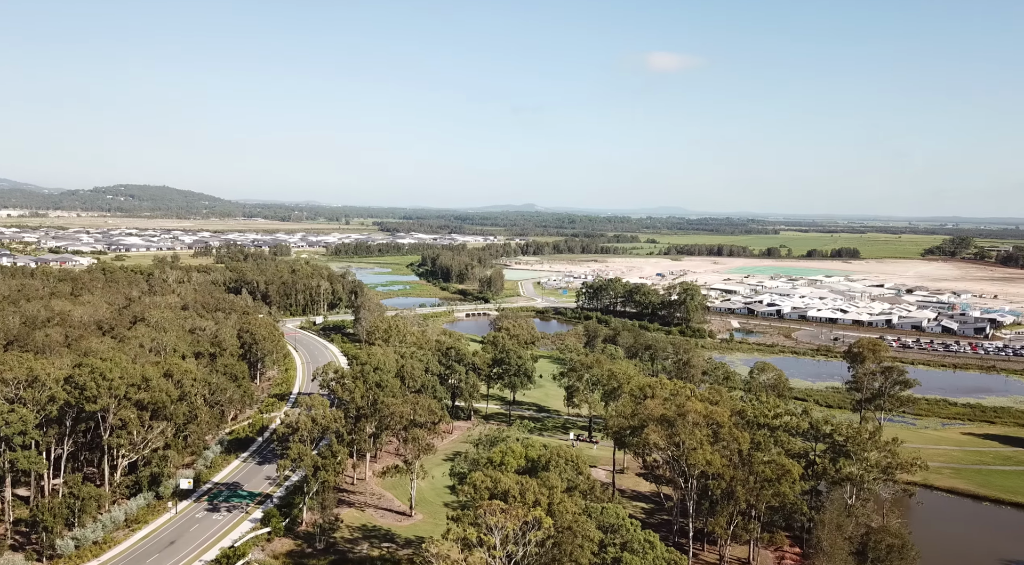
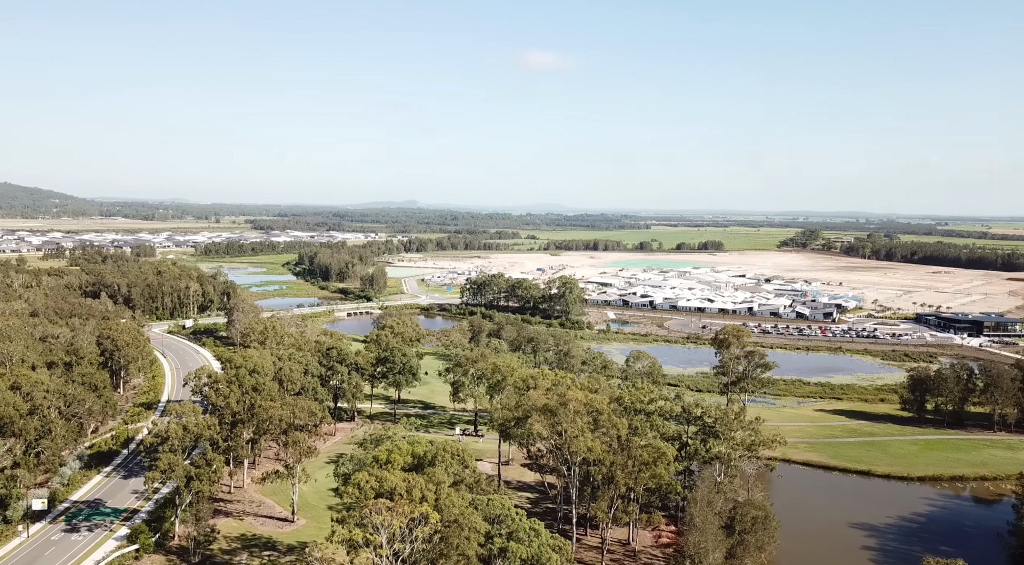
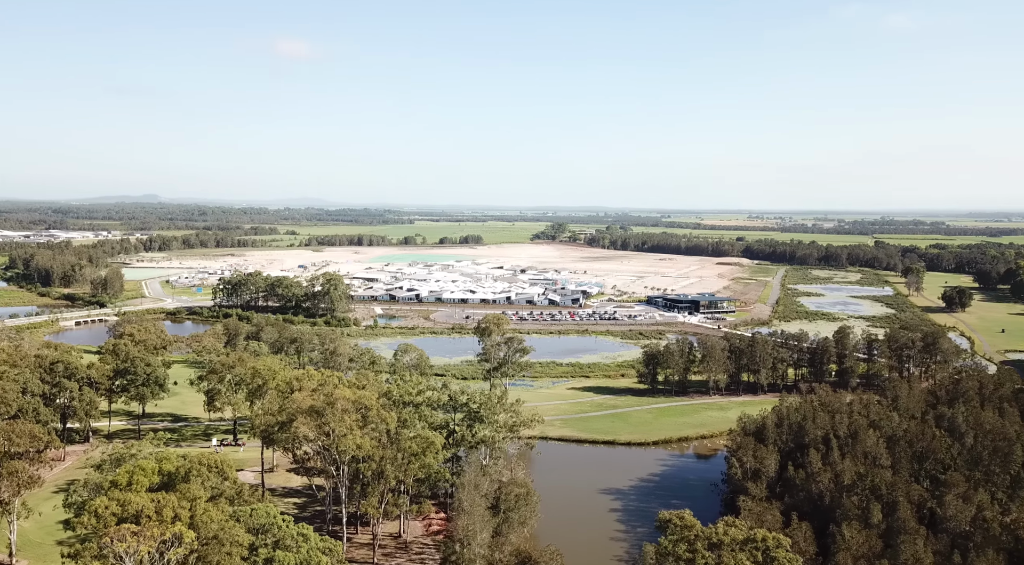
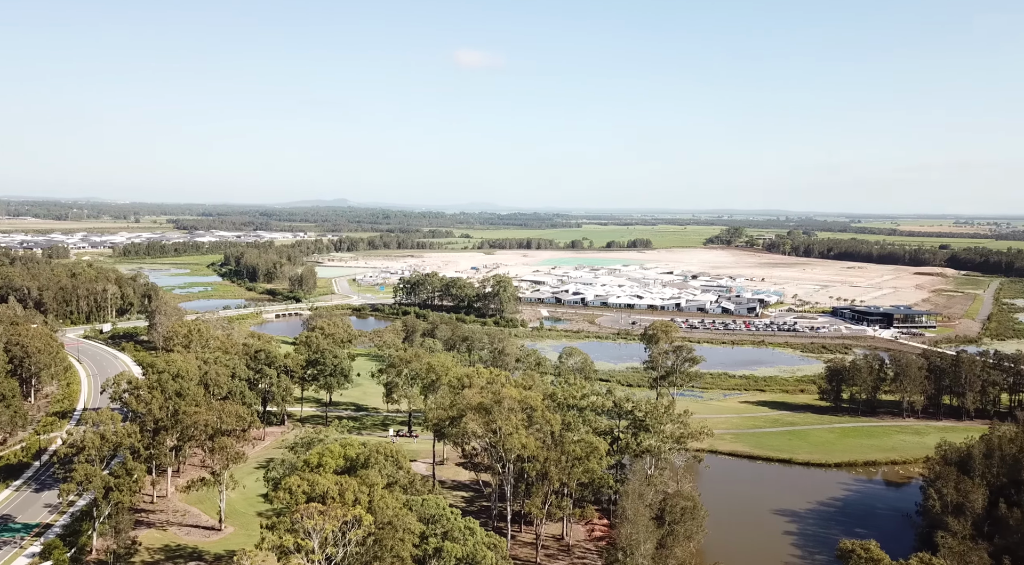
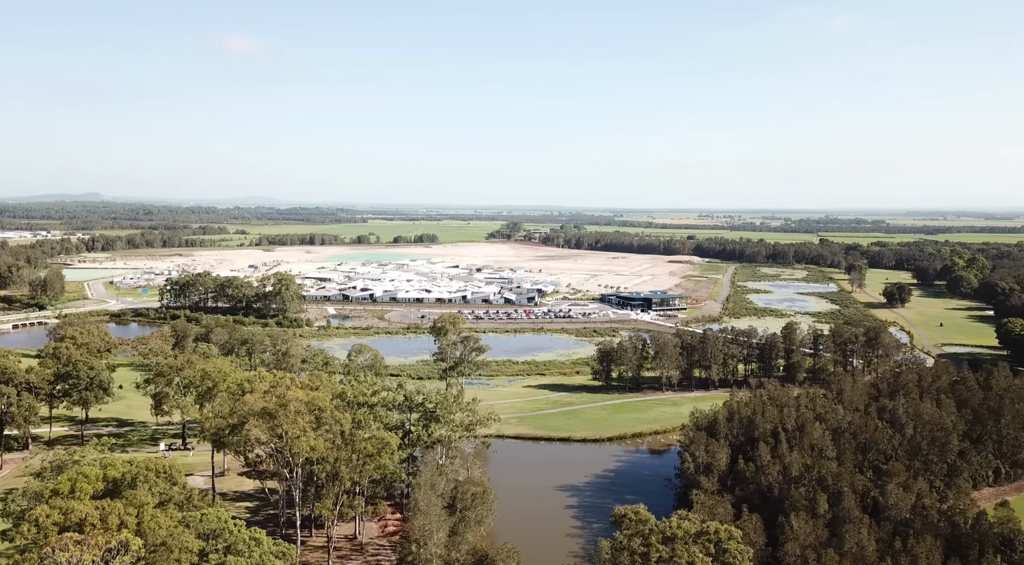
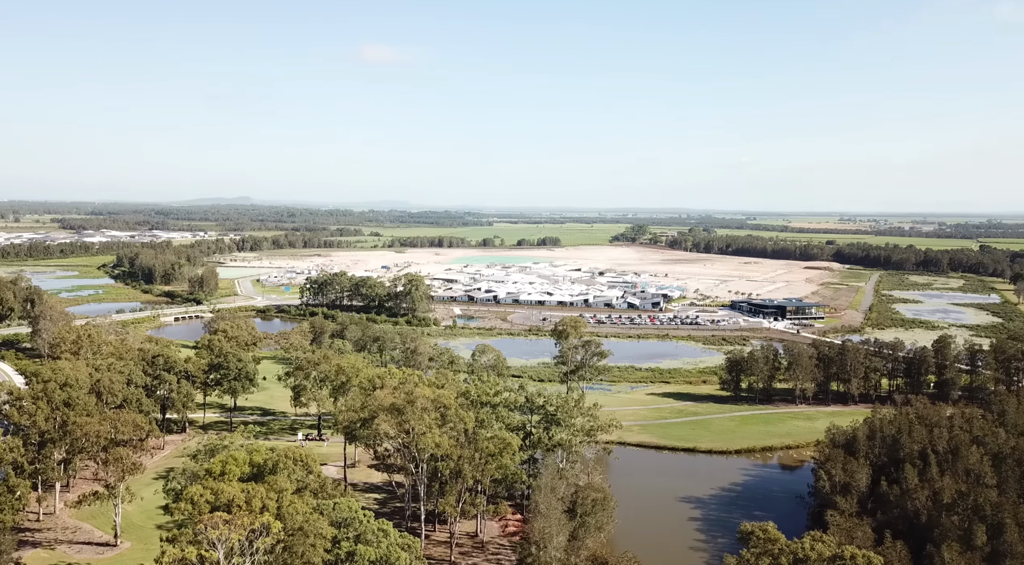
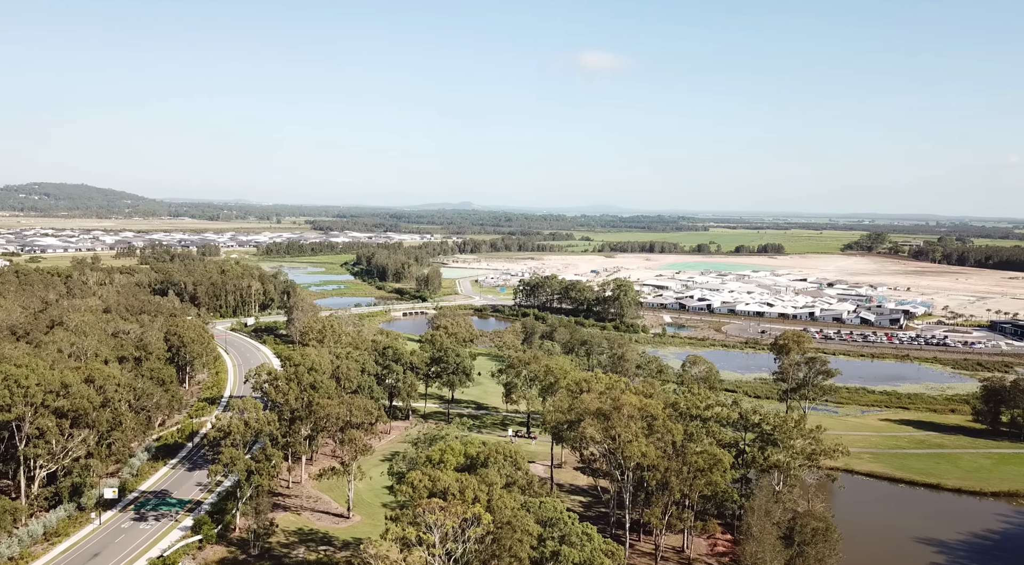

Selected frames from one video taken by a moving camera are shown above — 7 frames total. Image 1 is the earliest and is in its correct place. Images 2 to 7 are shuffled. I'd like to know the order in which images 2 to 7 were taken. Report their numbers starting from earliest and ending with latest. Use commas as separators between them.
7, 2, 4, 6, 3, 5
